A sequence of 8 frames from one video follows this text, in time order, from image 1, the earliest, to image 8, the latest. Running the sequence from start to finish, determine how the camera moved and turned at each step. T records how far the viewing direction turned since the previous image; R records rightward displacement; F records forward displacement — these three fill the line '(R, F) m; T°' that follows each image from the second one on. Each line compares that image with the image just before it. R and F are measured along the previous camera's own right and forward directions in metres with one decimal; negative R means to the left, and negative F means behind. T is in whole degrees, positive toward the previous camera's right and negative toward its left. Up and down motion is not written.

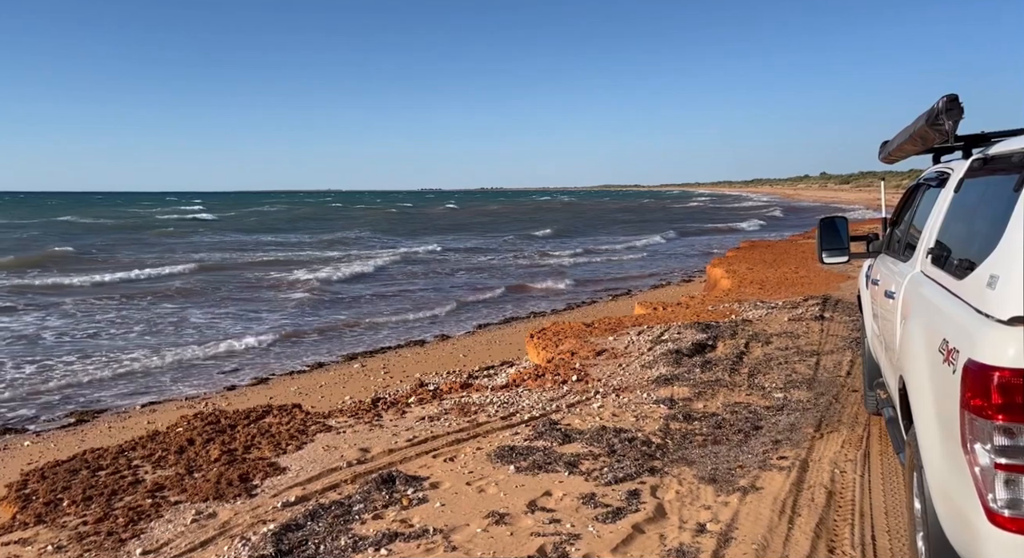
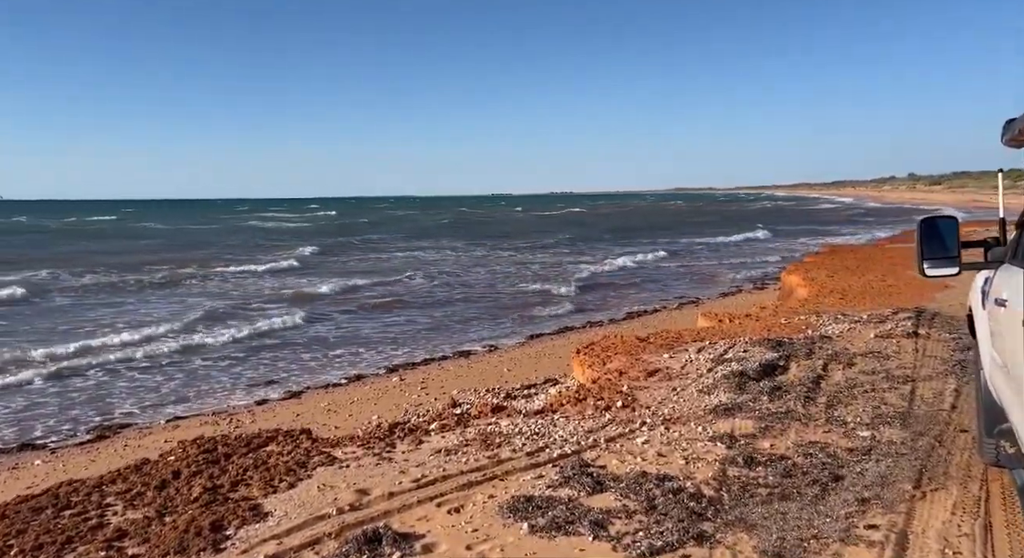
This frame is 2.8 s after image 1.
(+0.4, +1.1) m; -5°
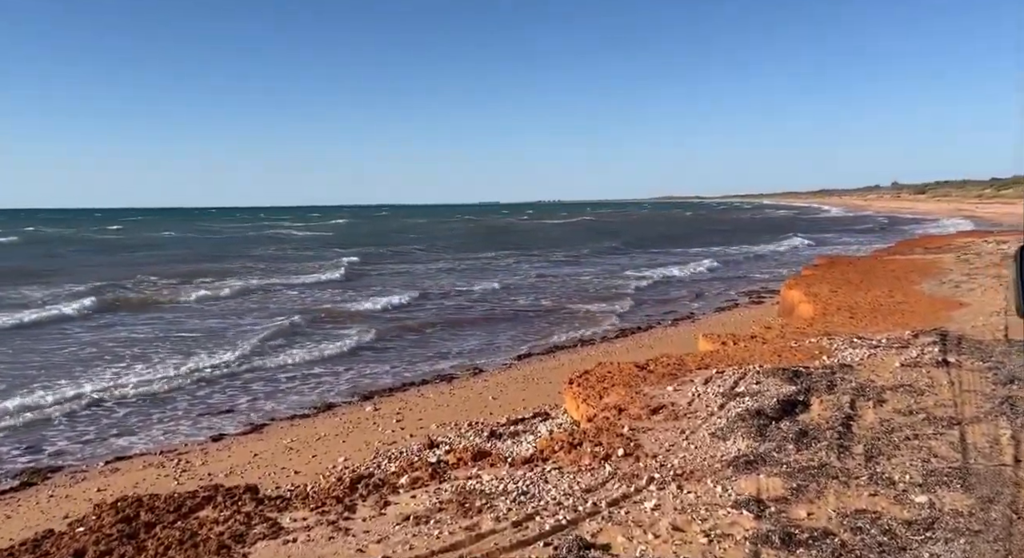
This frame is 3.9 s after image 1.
(0.0, +1.2) m; +1°
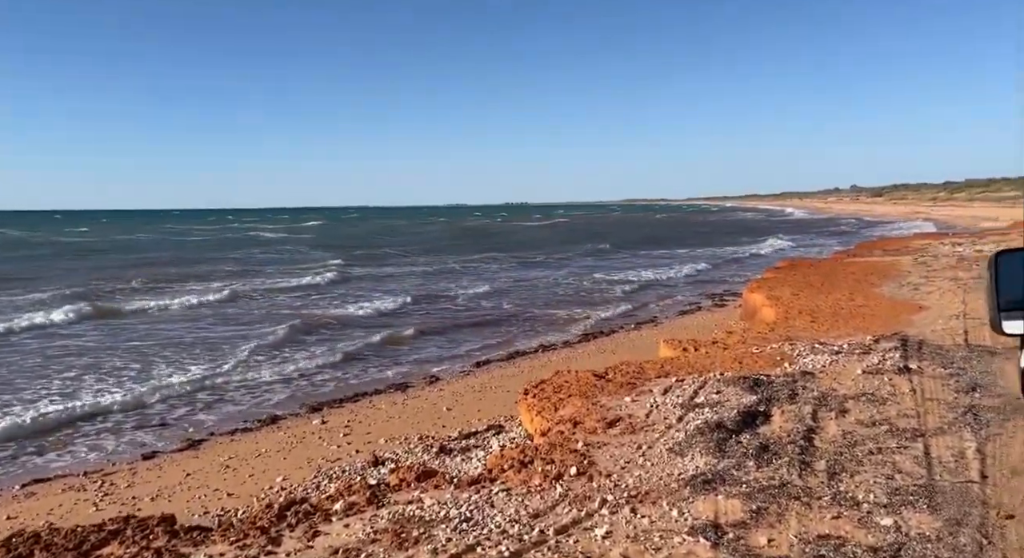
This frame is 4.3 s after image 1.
(+0.2, +0.4) m; +2°
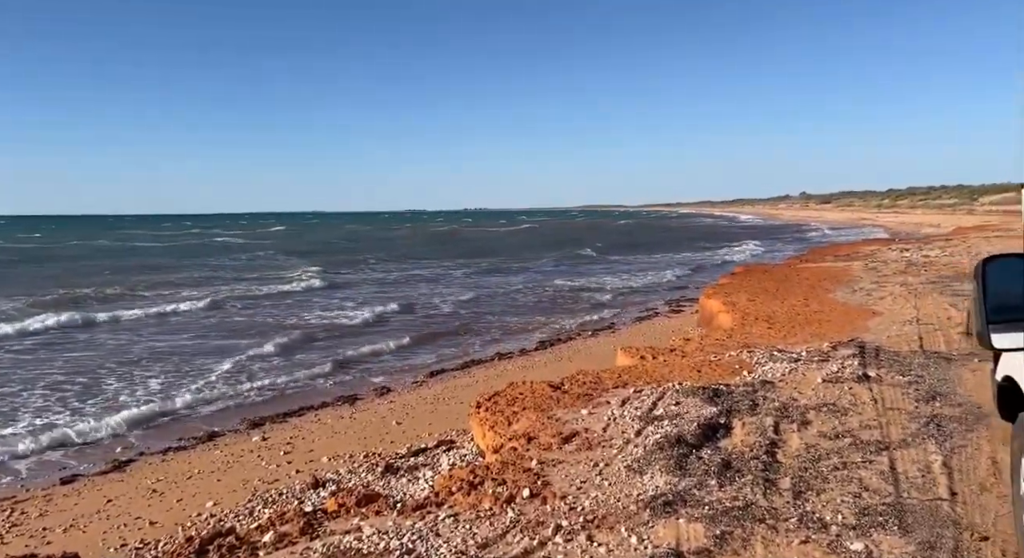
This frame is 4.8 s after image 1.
(+0.1, +0.4) m; +3°
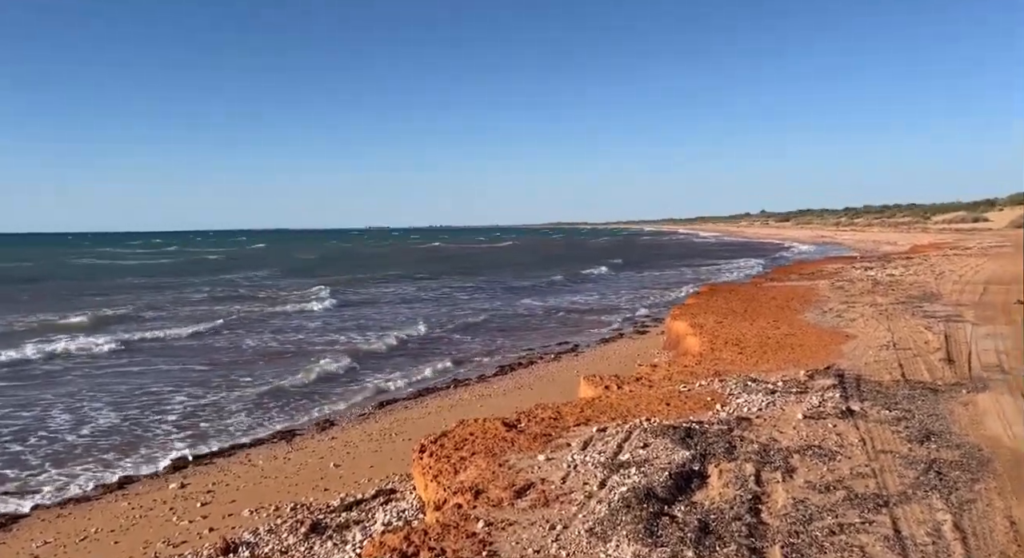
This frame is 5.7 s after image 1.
(+0.2, +1.0) m; +3°
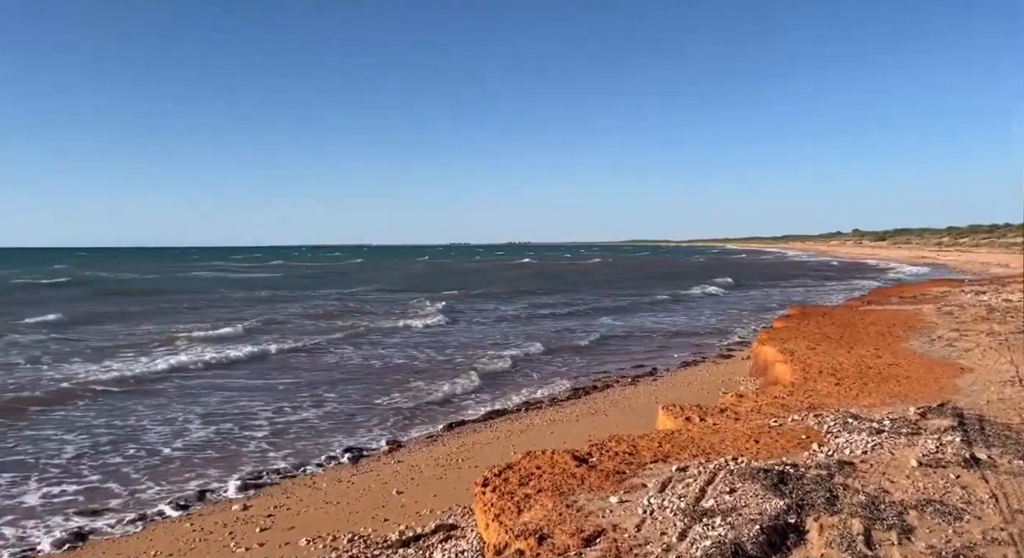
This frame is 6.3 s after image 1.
(+0.1, +0.6) m; -6°
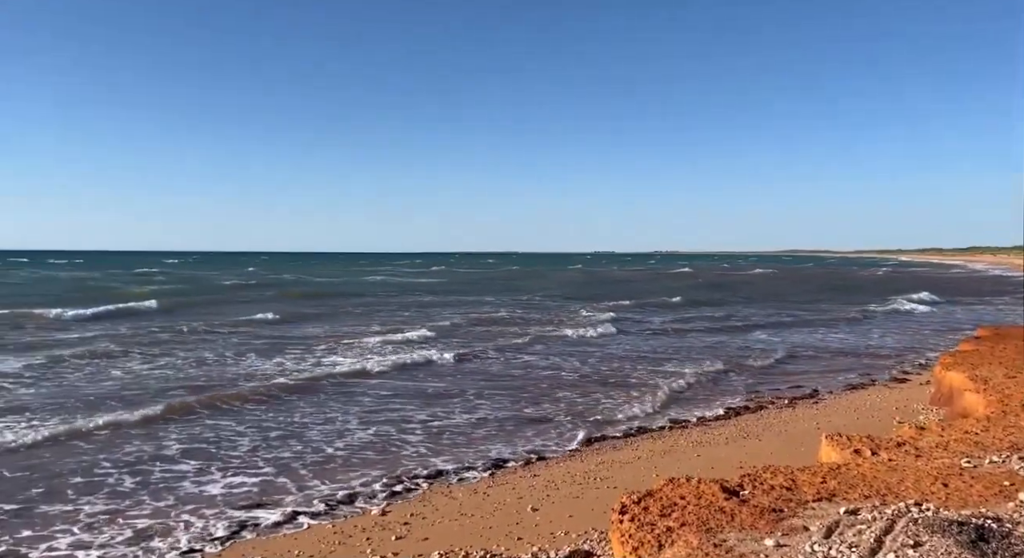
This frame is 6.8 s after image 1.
(+0.1, +0.5) m; -11°
